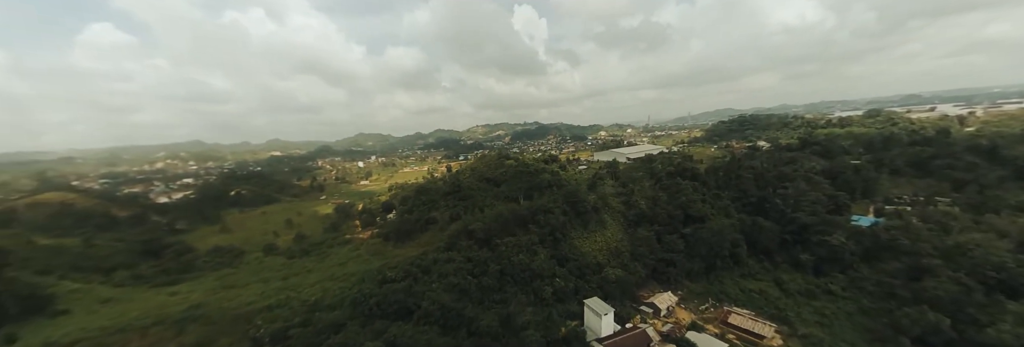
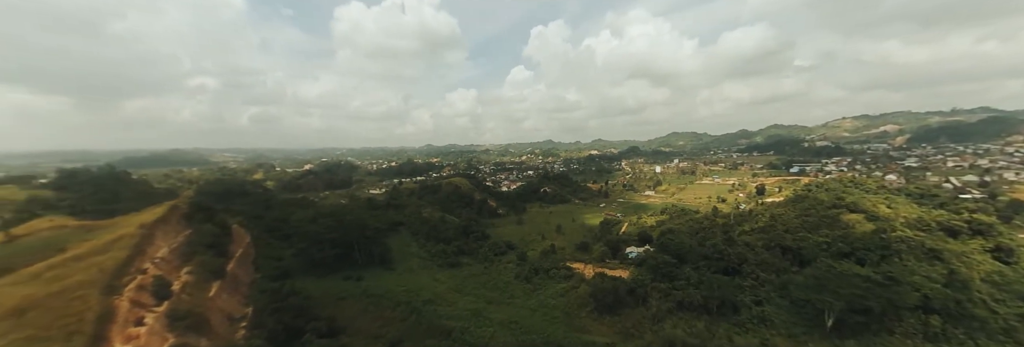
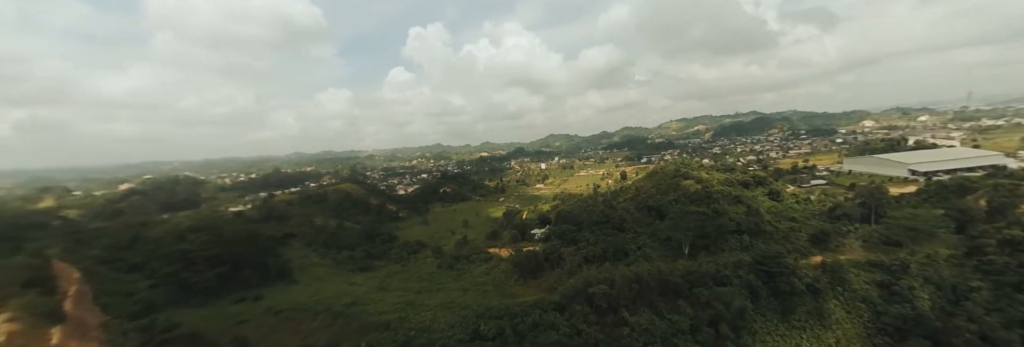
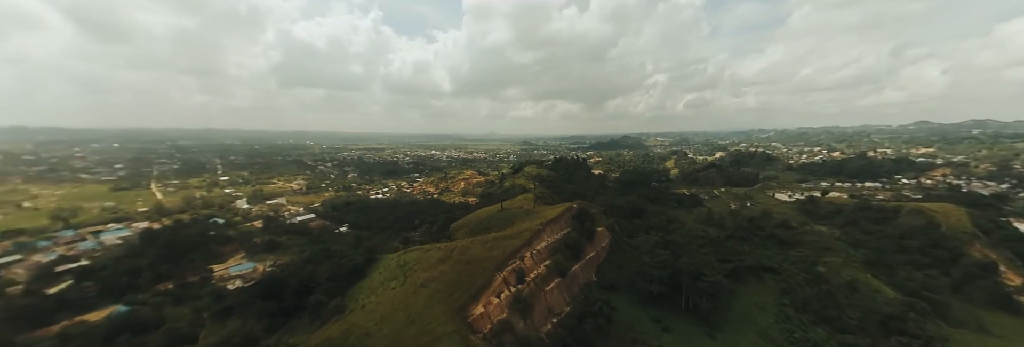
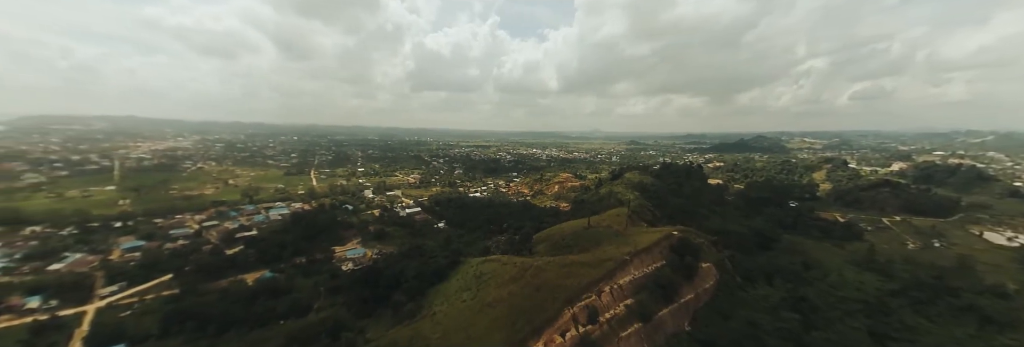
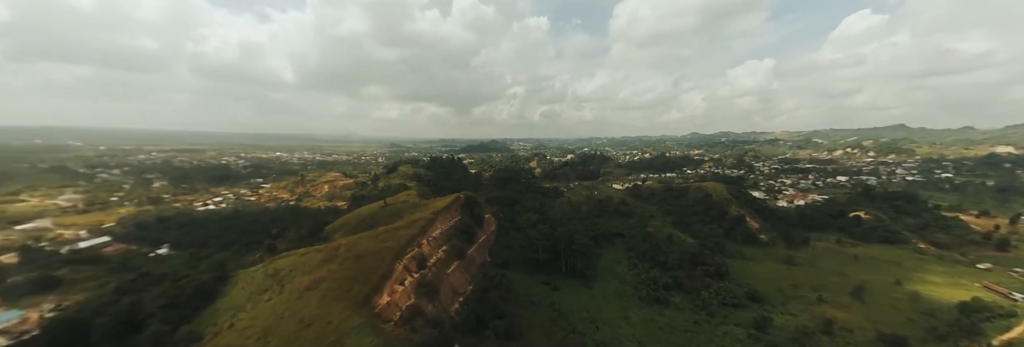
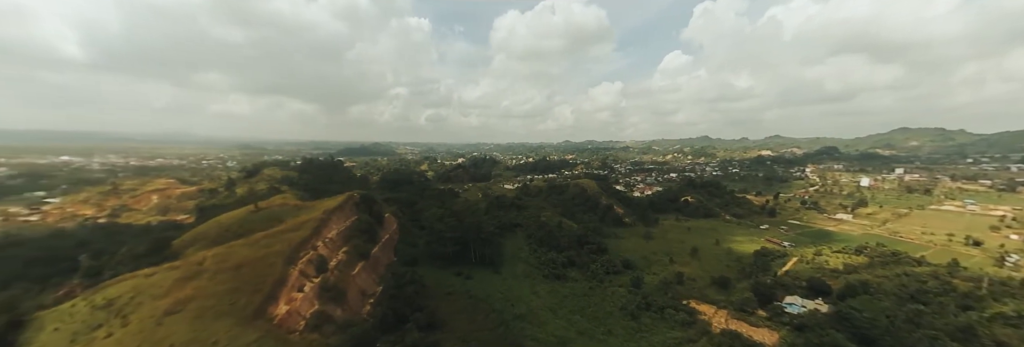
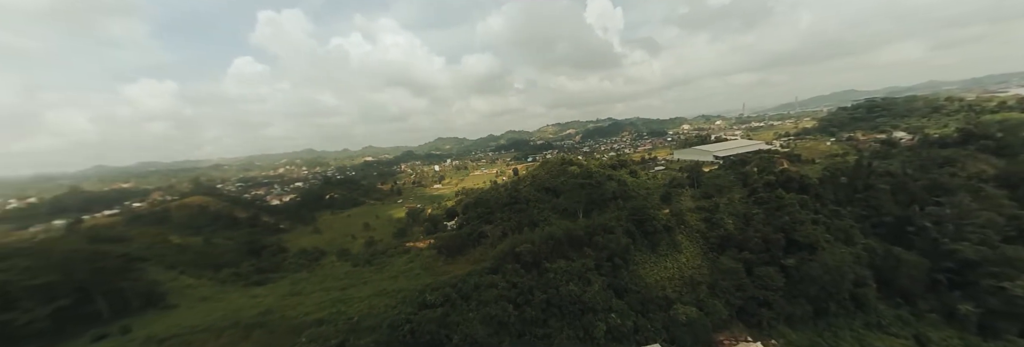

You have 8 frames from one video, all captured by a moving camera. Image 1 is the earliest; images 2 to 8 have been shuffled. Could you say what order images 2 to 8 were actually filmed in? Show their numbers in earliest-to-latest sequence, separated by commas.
8, 3, 2, 7, 6, 4, 5
